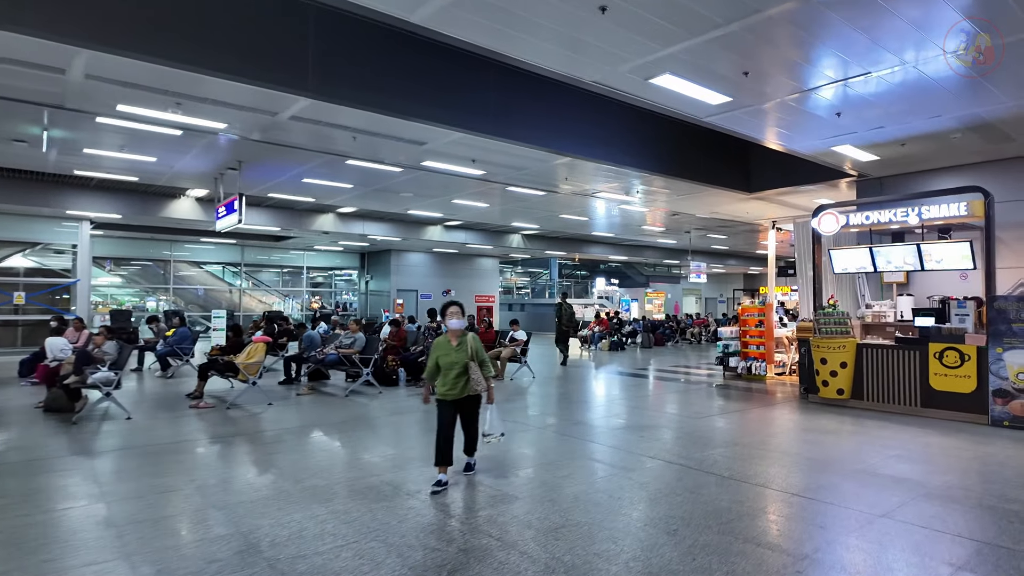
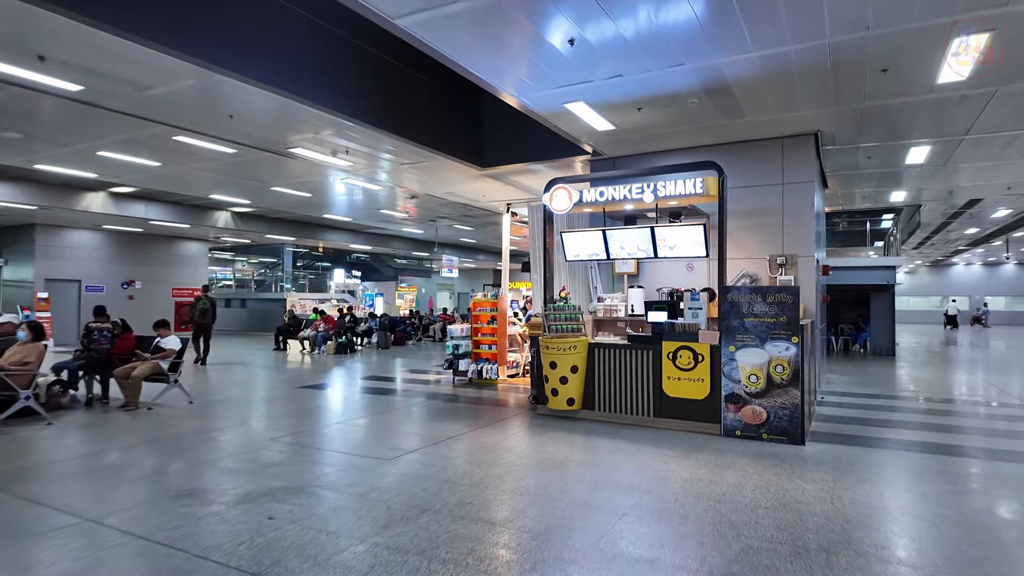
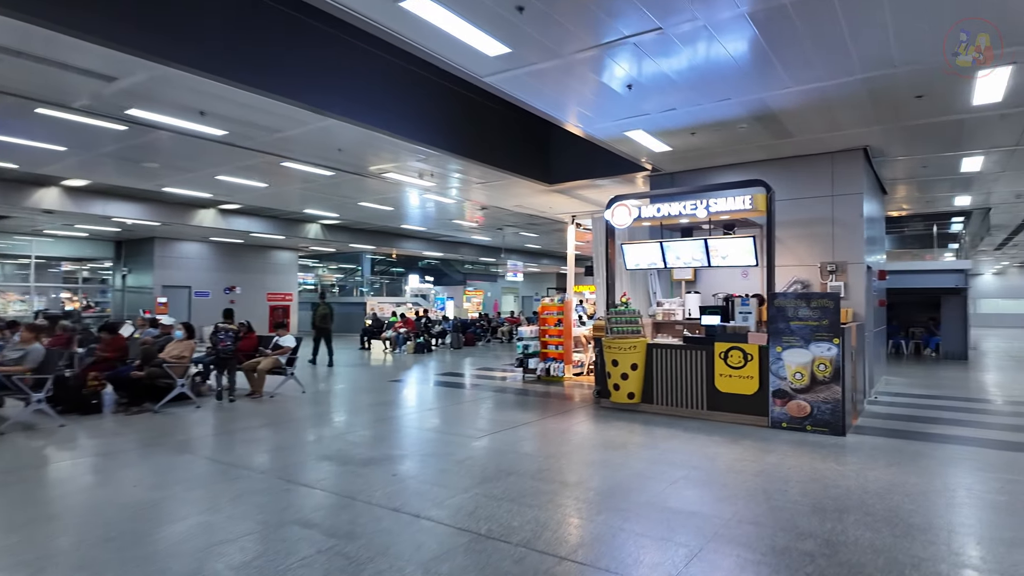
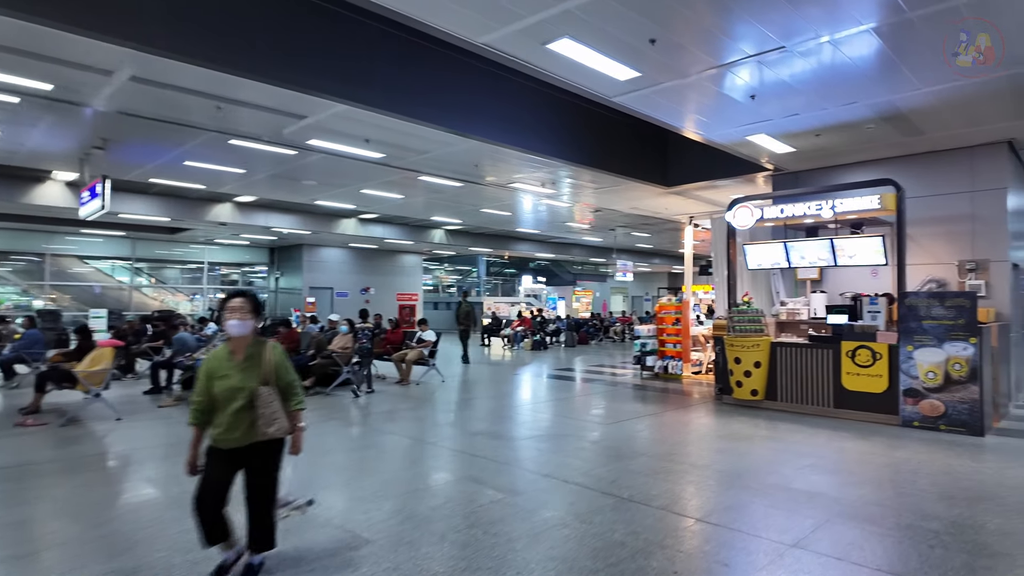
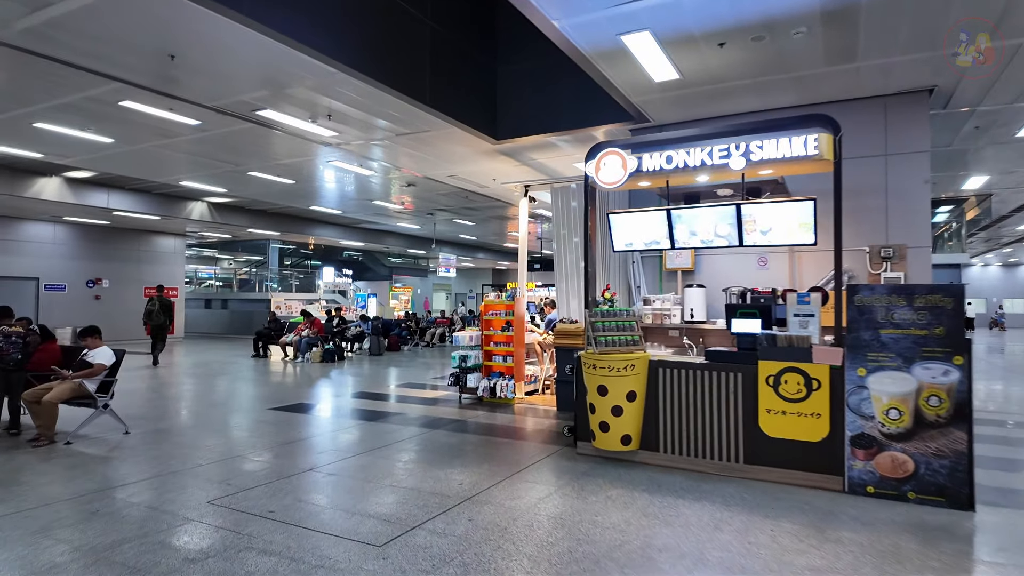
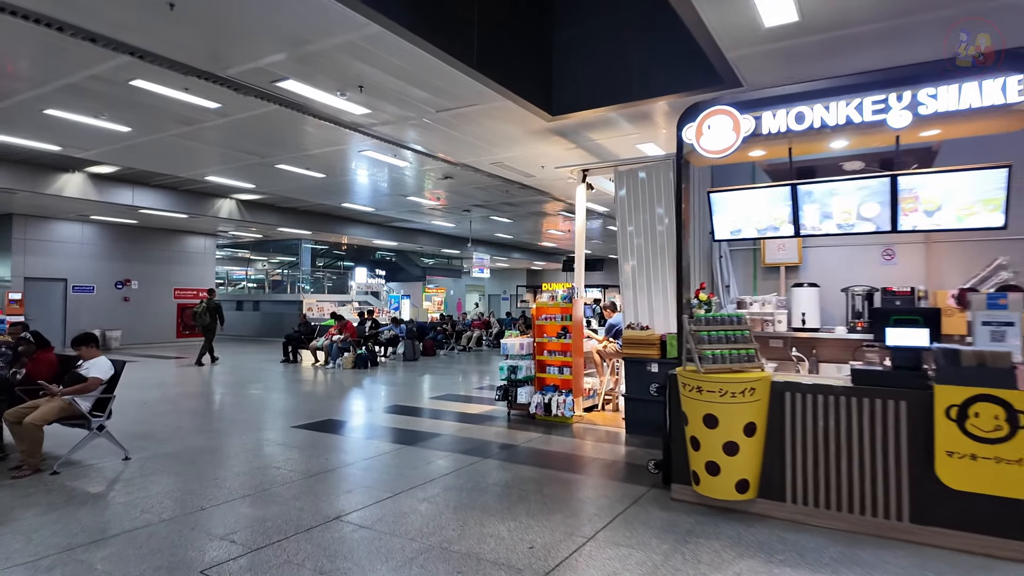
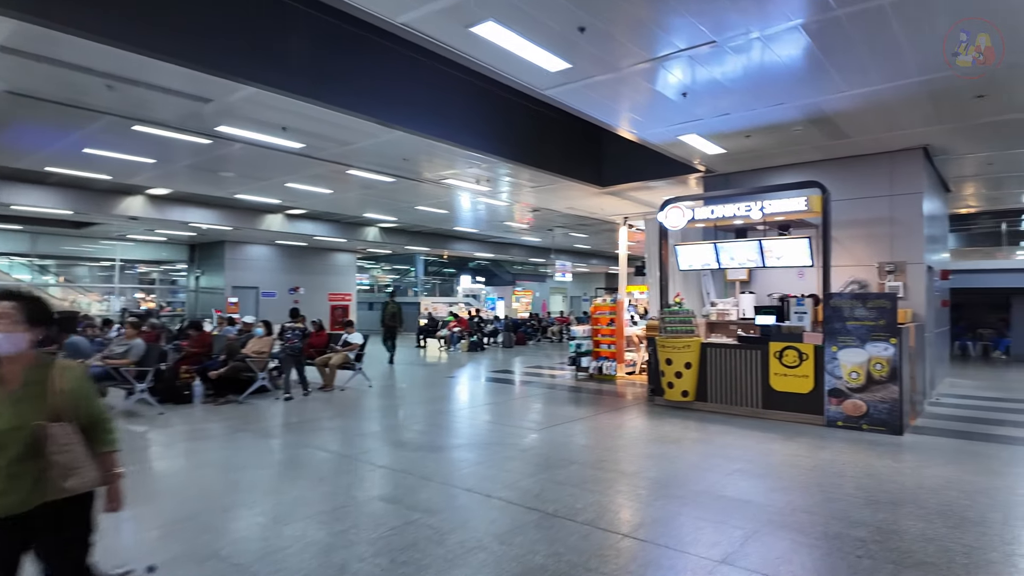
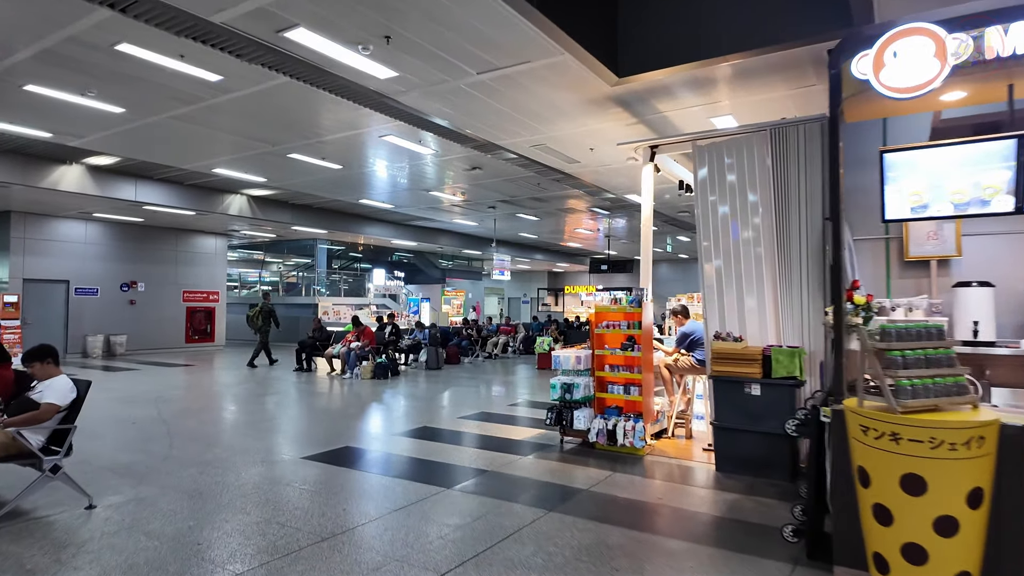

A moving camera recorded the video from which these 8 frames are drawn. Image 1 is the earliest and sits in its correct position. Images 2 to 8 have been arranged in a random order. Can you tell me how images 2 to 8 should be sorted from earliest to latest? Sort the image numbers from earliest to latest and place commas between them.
4, 7, 3, 2, 5, 6, 8
